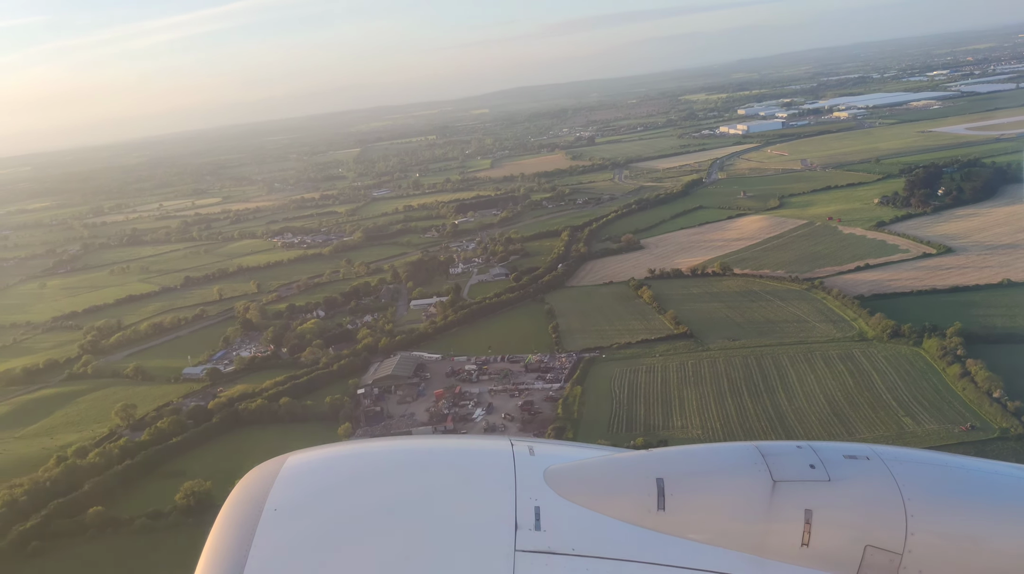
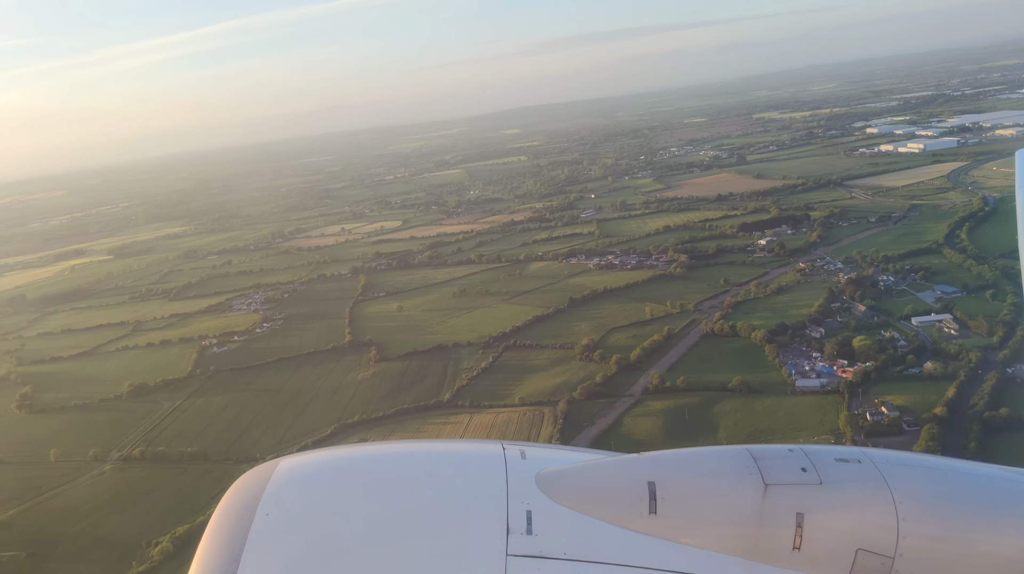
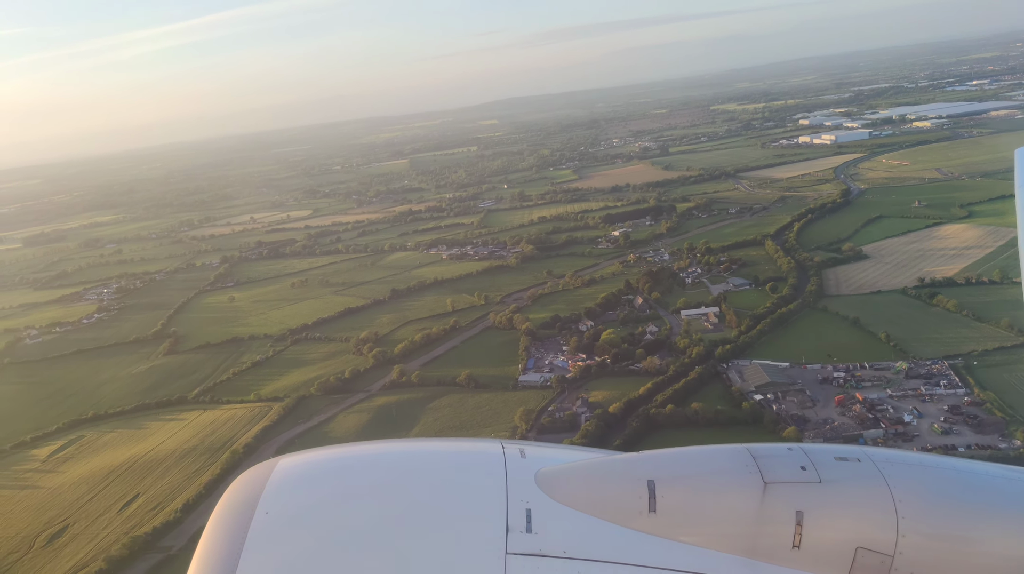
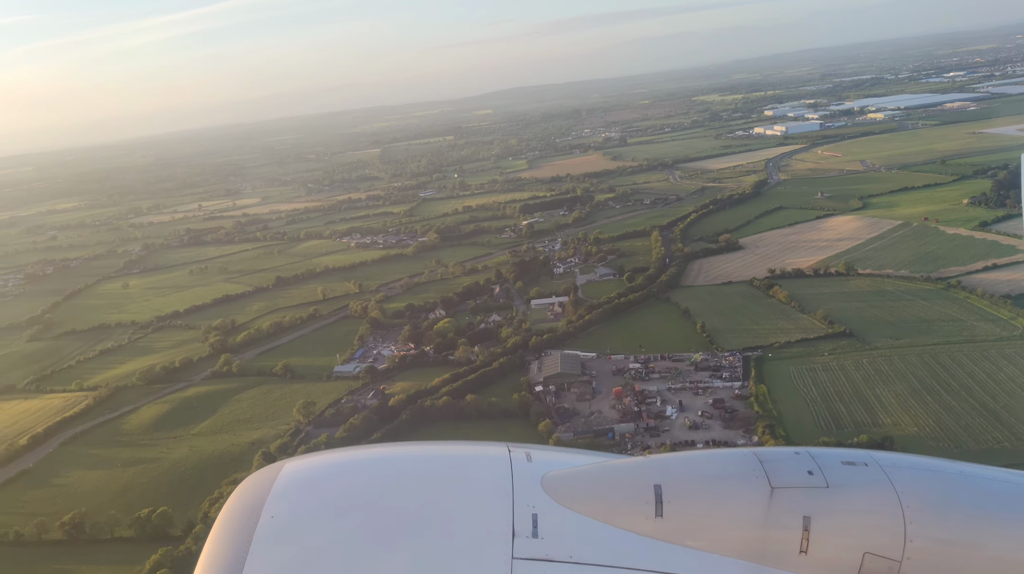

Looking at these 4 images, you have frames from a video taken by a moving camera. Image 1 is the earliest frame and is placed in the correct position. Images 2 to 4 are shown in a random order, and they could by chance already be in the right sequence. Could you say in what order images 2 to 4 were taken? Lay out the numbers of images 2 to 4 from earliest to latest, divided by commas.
4, 3, 2
